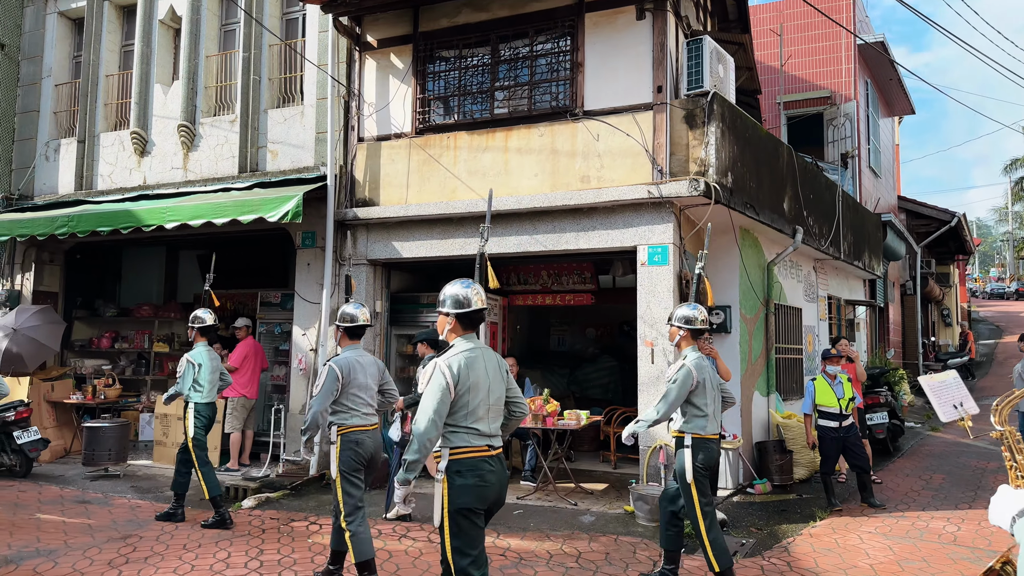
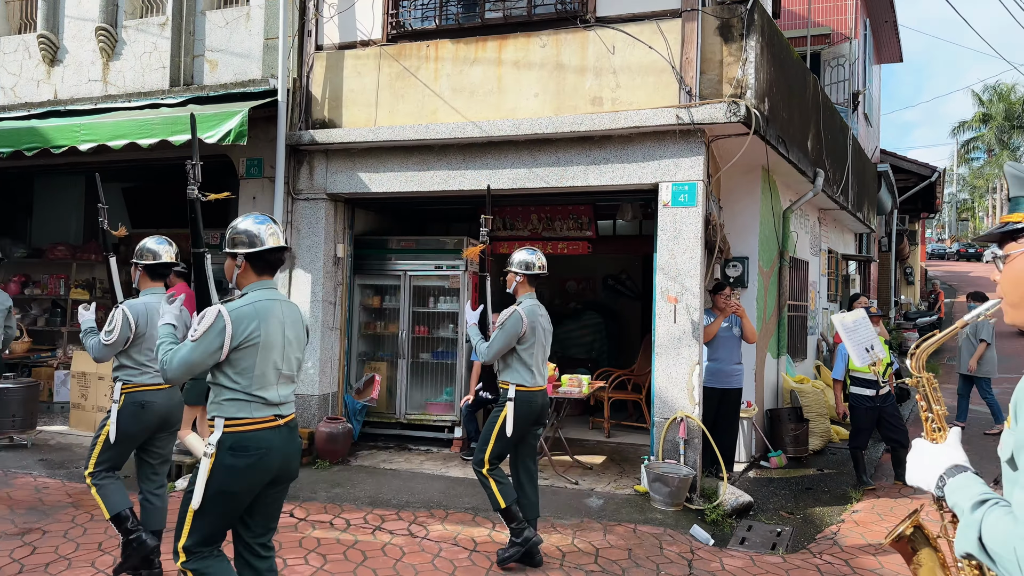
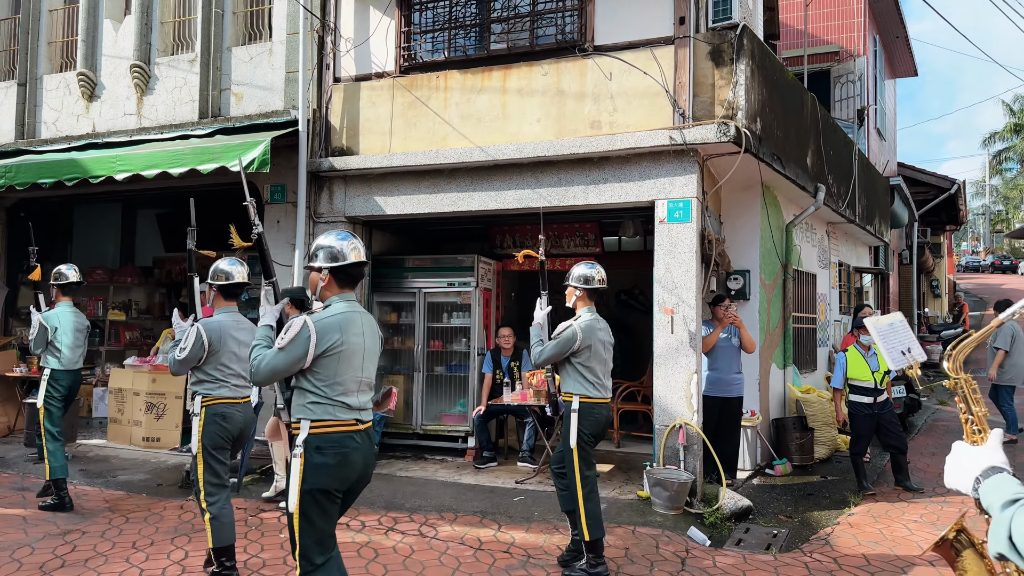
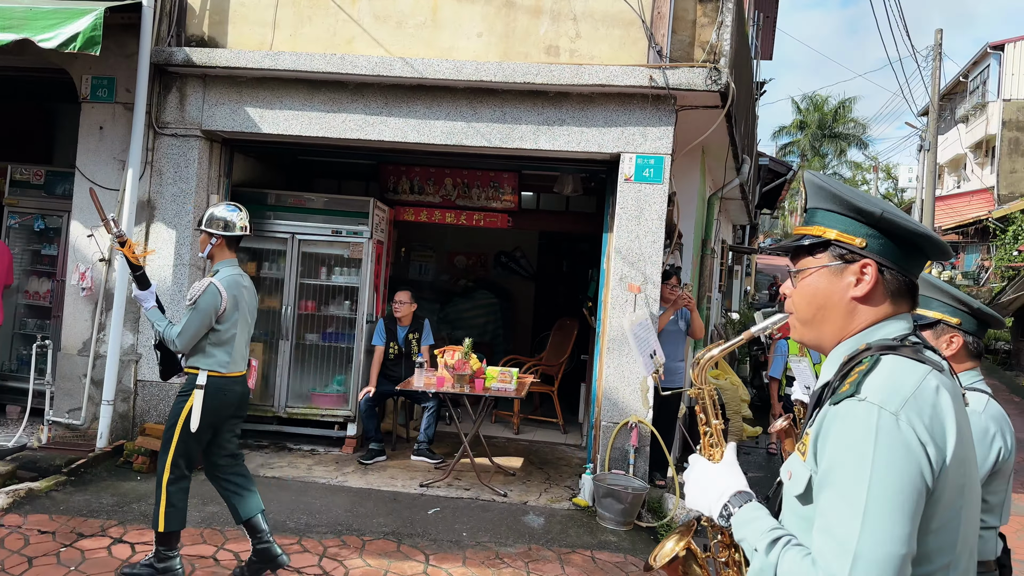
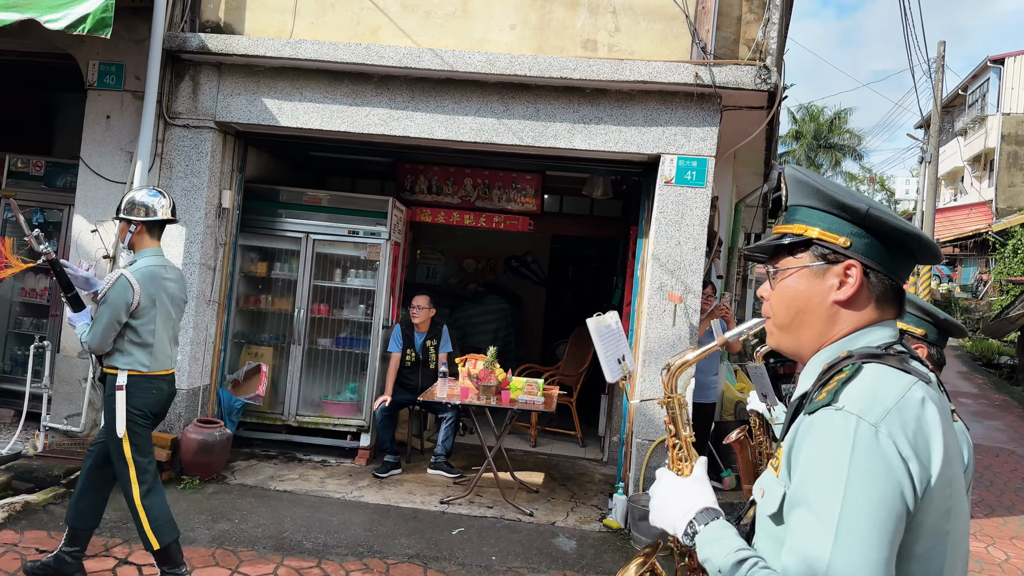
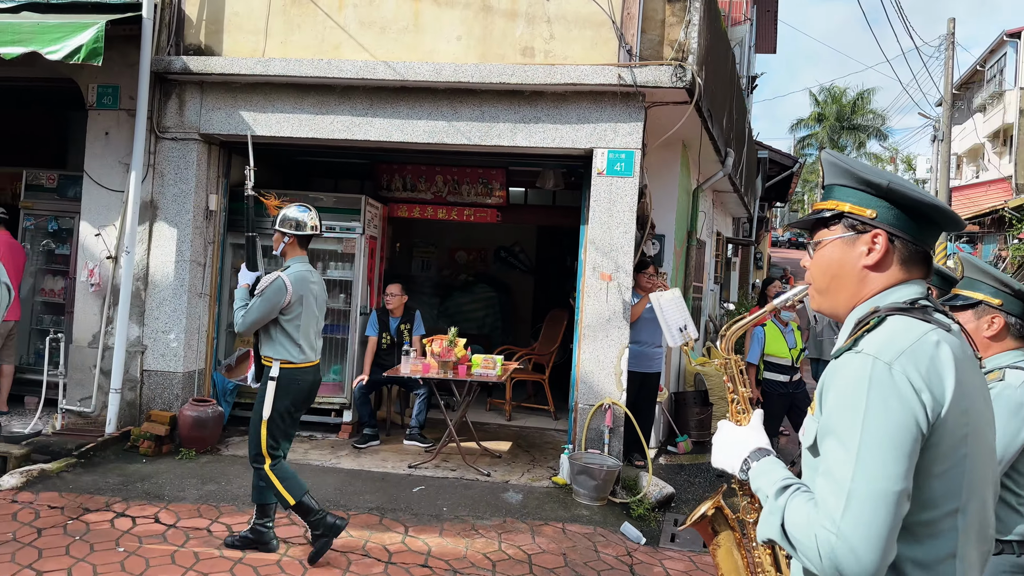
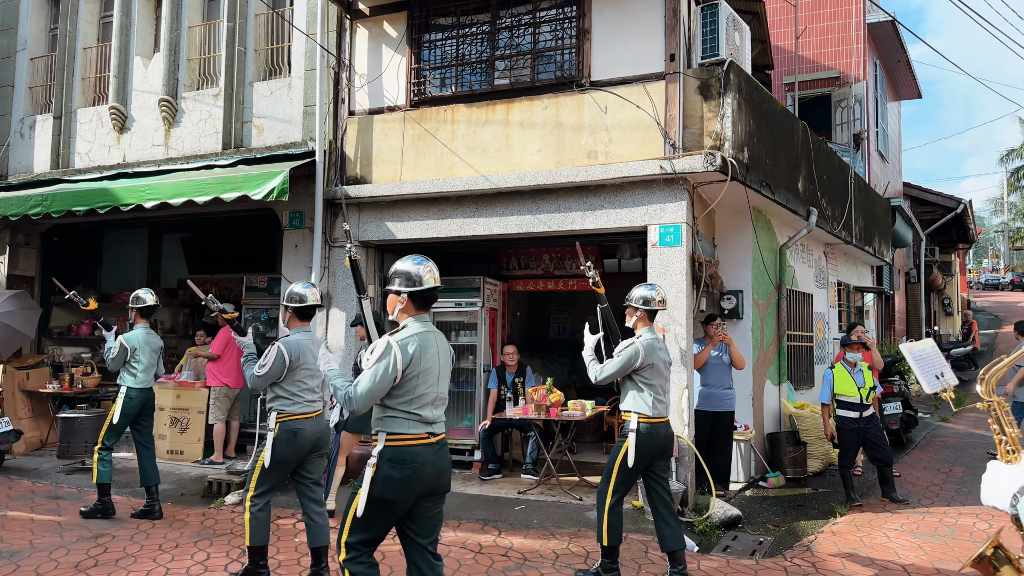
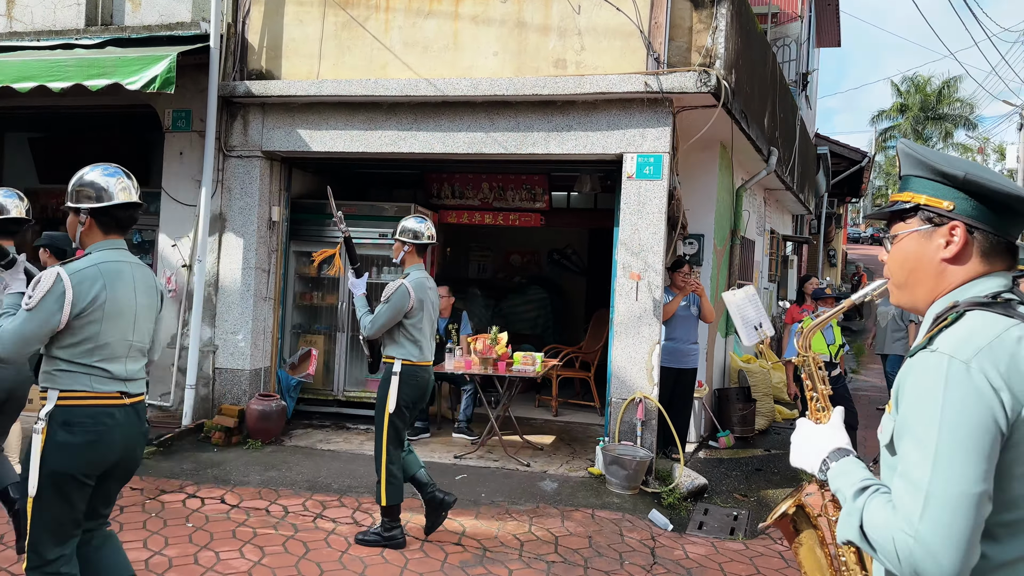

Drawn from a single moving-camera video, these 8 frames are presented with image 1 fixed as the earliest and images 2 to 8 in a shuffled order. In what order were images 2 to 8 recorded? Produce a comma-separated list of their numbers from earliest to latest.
7, 3, 2, 8, 6, 4, 5
